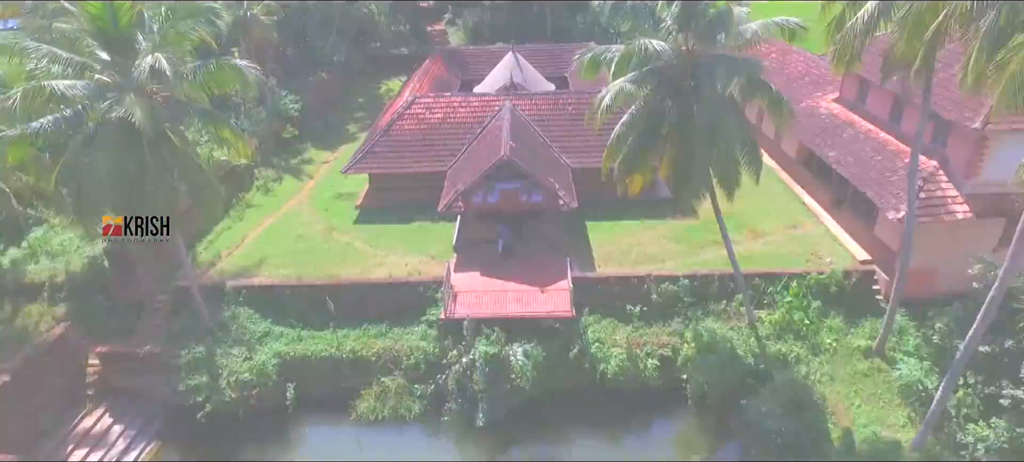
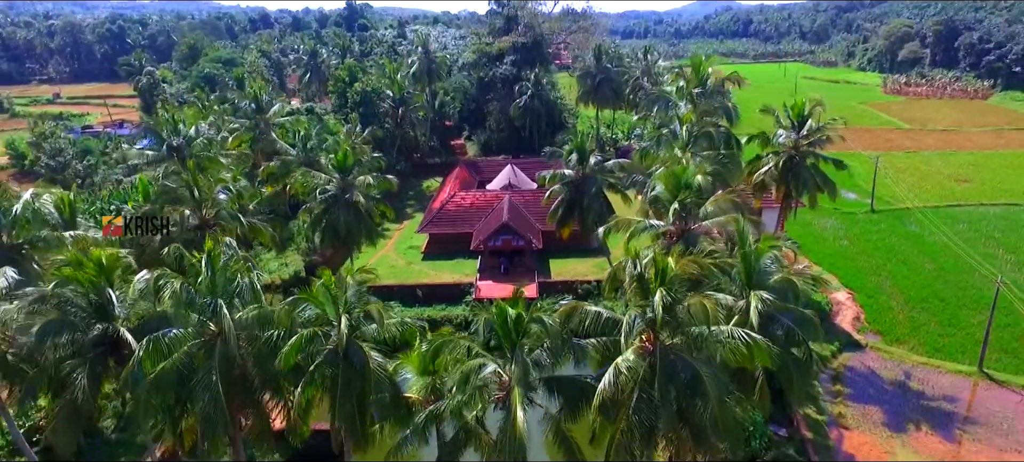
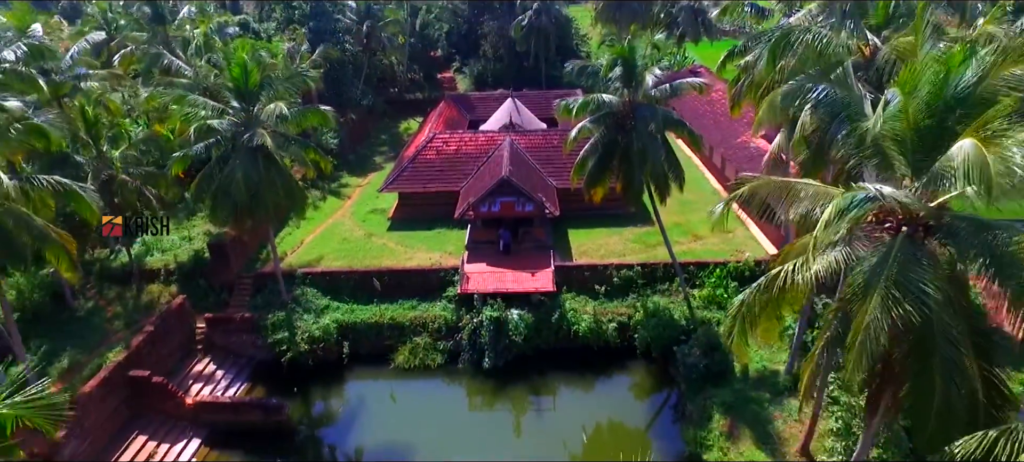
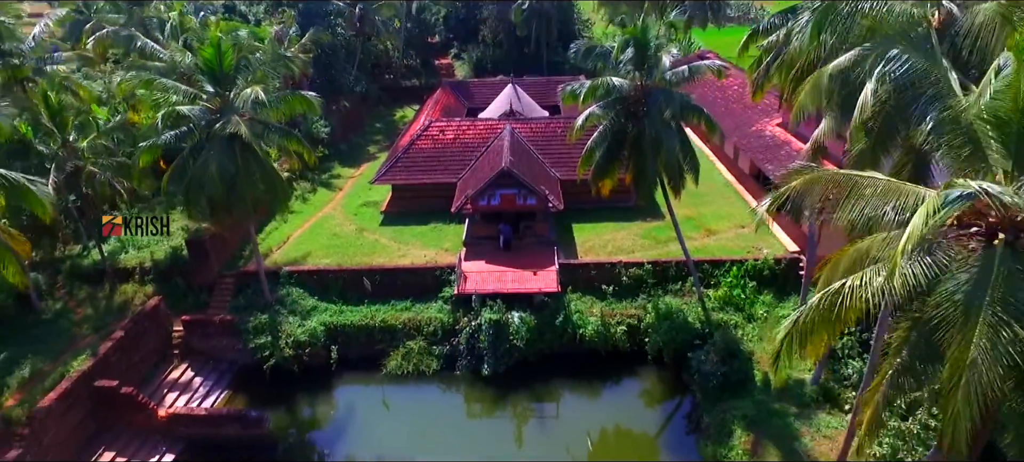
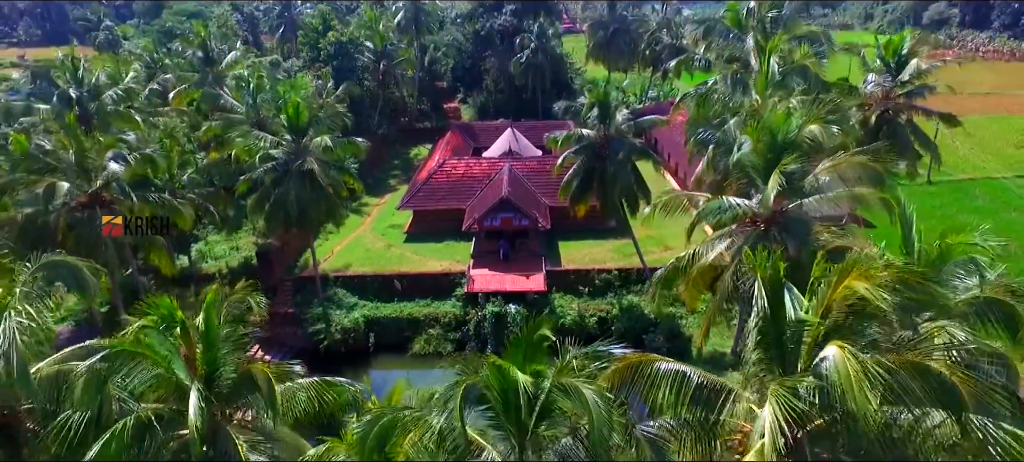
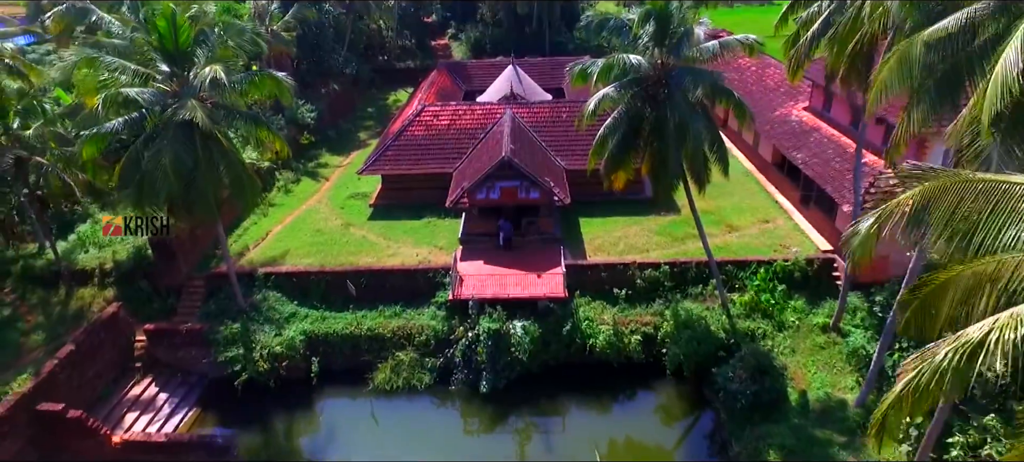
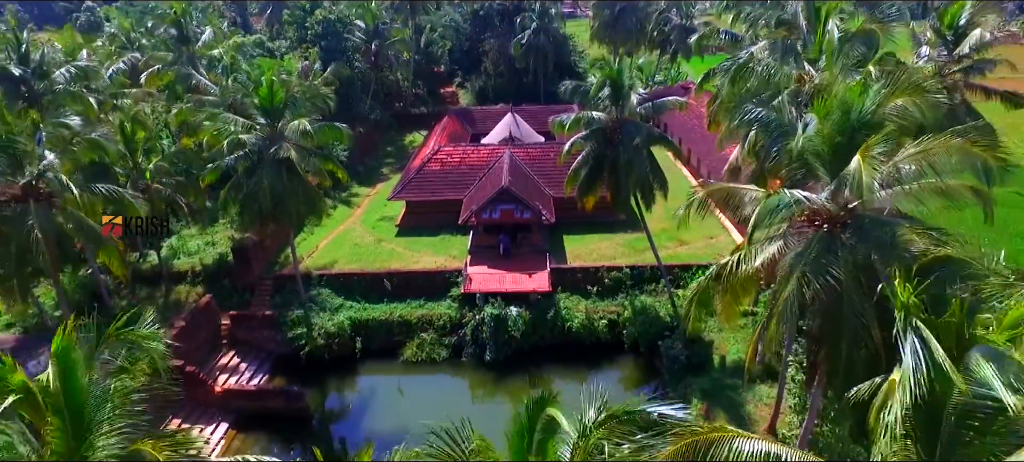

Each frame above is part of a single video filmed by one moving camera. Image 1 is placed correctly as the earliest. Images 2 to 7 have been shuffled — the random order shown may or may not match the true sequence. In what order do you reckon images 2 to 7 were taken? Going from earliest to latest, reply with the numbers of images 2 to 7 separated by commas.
6, 4, 3, 7, 5, 2
